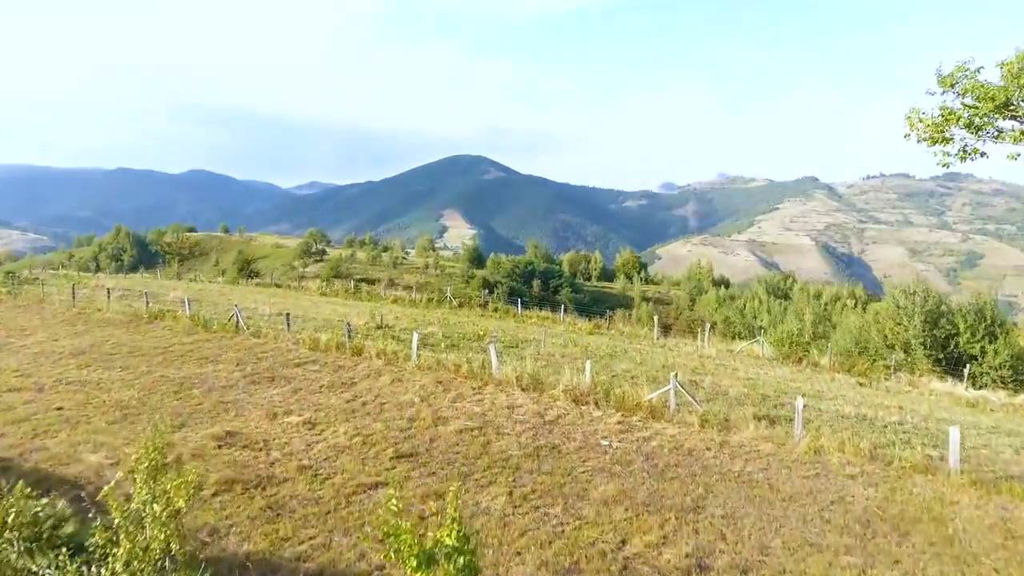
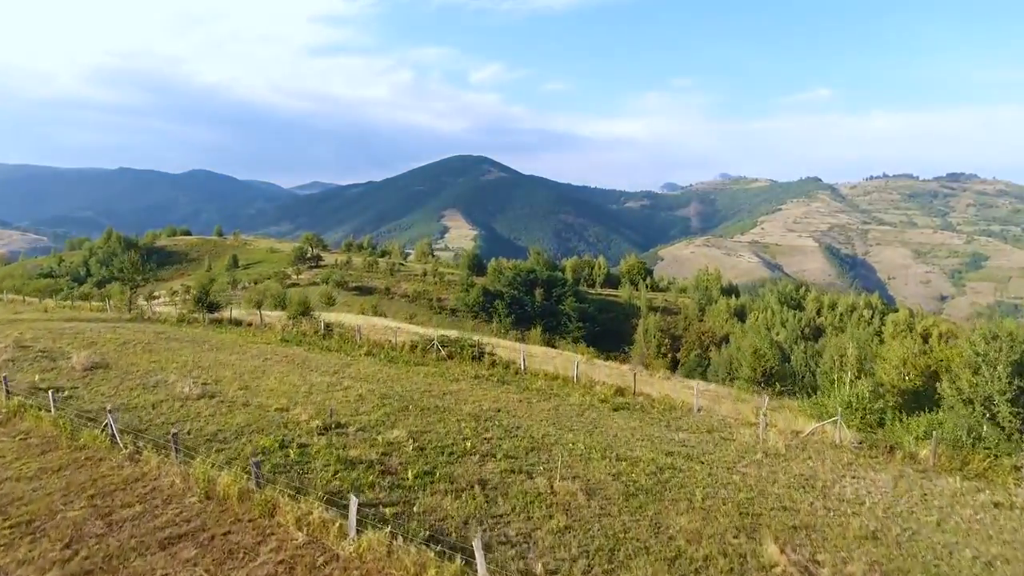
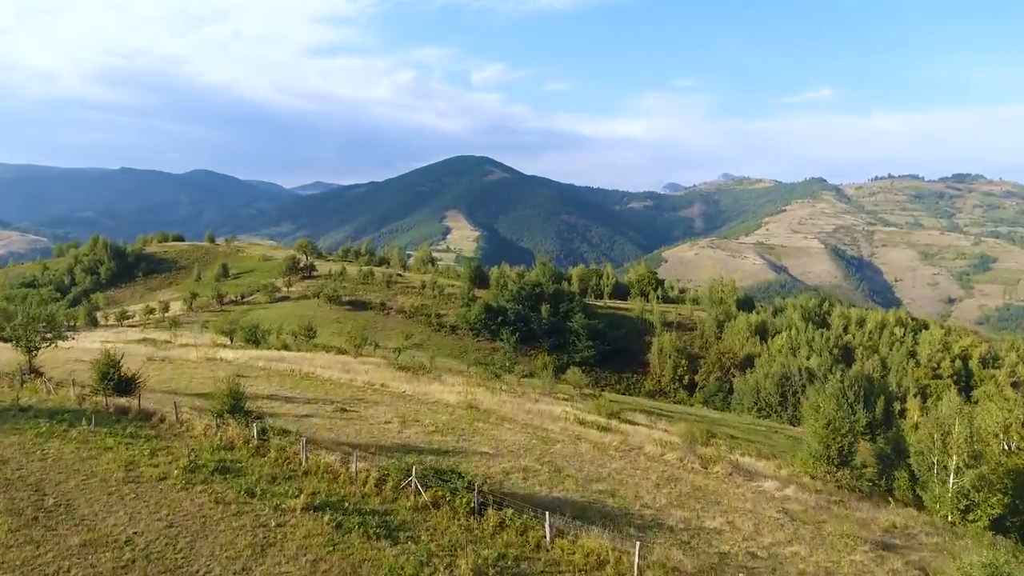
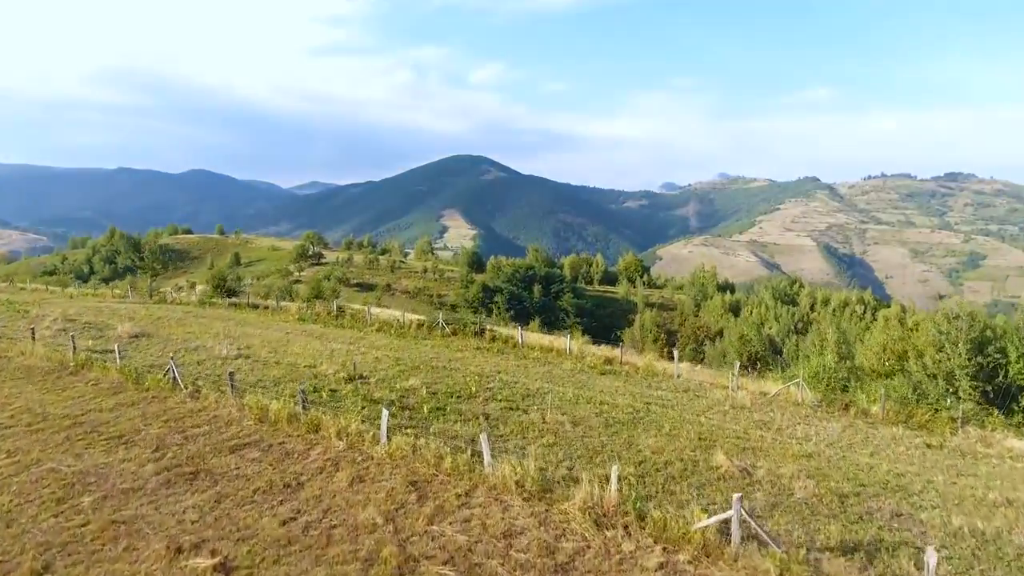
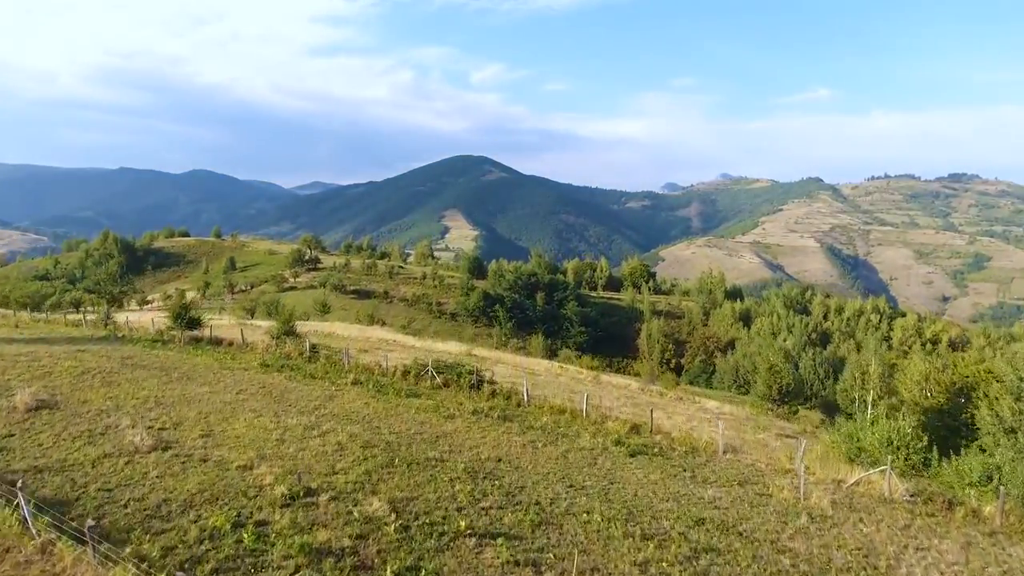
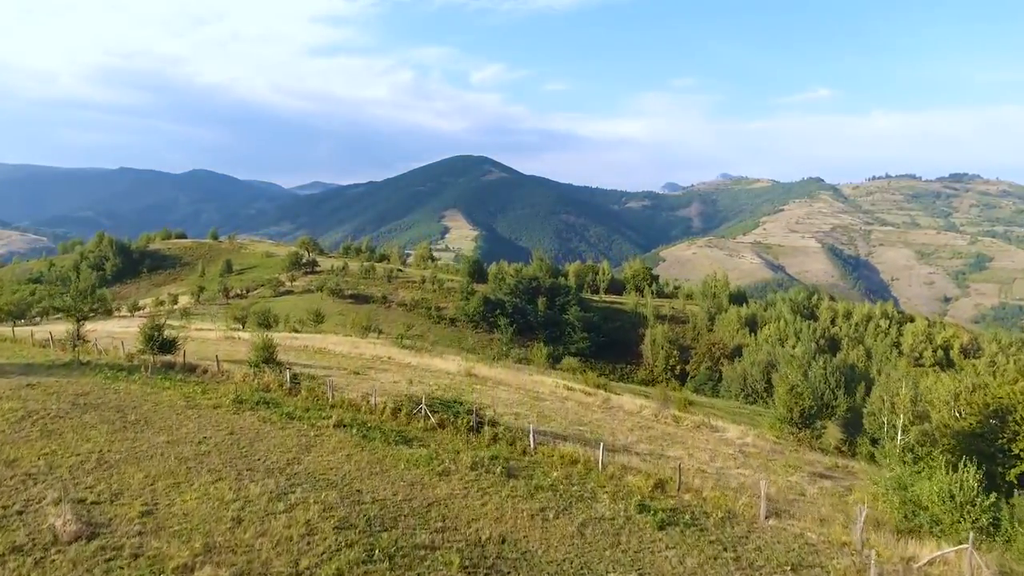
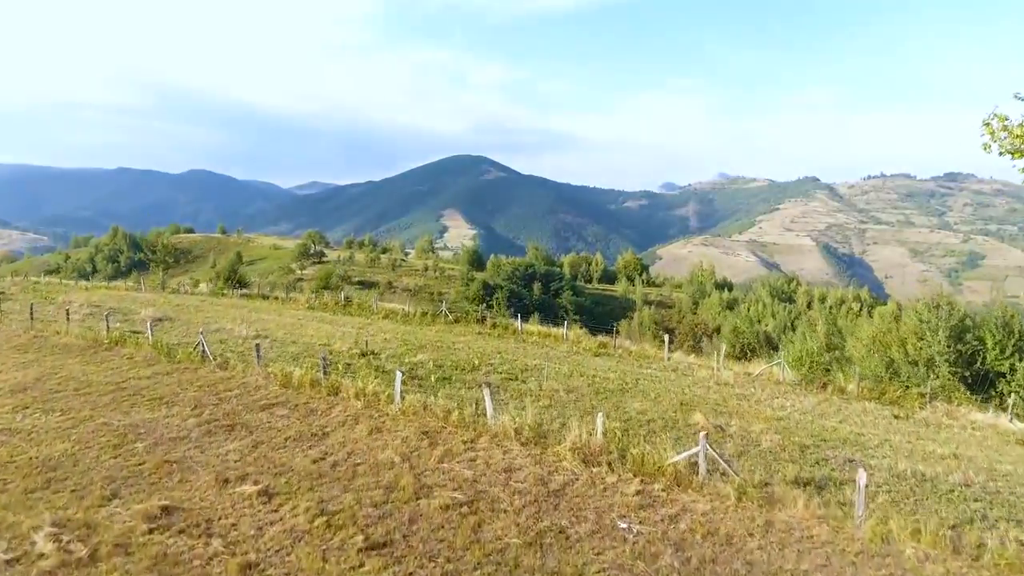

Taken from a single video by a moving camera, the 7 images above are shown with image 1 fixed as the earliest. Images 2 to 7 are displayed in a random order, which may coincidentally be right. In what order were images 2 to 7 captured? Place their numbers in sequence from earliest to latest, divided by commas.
7, 4, 2, 5, 6, 3
